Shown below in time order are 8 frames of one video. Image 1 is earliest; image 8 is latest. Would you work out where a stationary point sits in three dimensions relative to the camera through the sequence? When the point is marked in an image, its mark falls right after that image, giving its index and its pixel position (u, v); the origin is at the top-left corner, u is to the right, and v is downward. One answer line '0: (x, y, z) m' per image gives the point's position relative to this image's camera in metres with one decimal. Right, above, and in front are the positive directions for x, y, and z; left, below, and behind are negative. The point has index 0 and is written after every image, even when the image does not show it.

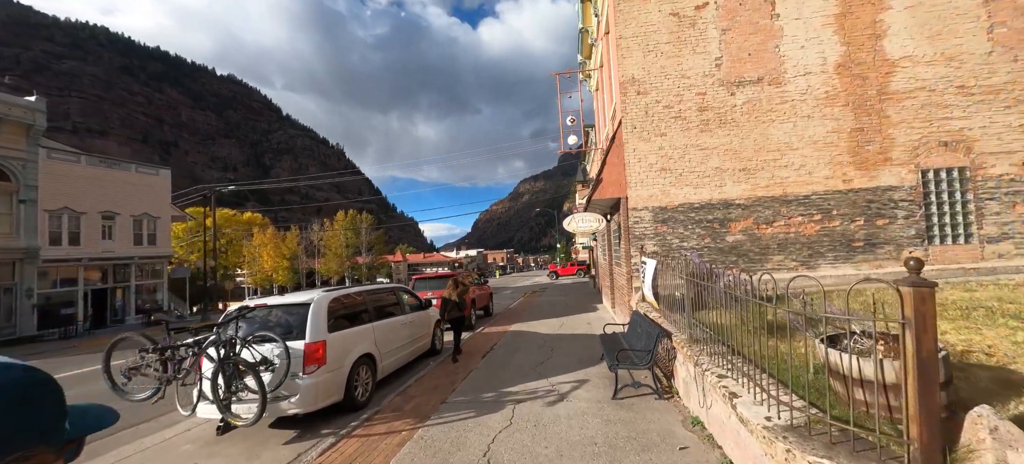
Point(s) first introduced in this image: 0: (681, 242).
0: (+3.5, -0.2, +8.8) m
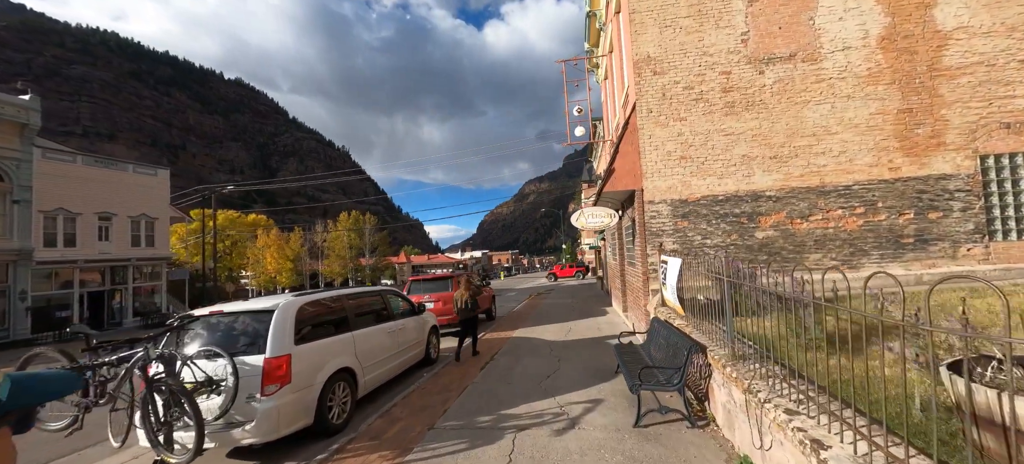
0: (+3.6, -0.2, +7.9) m
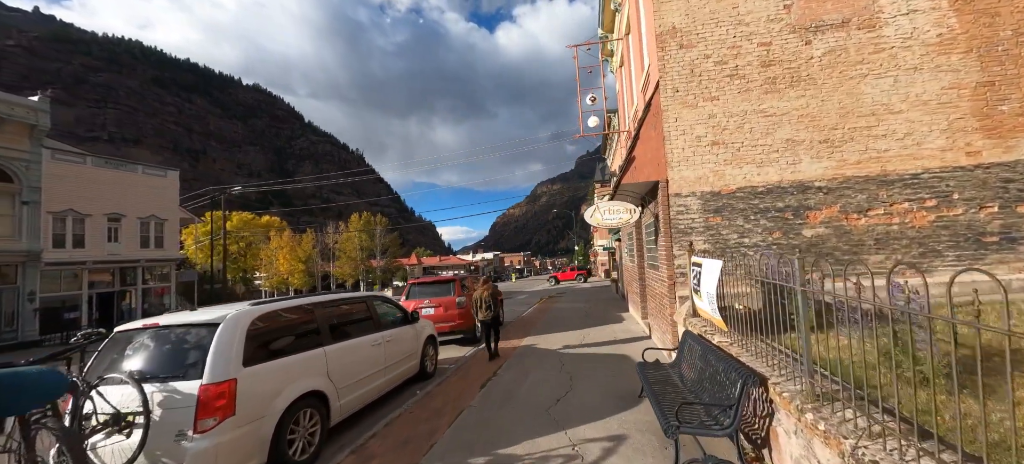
0: (+3.6, -0.1, +6.7) m
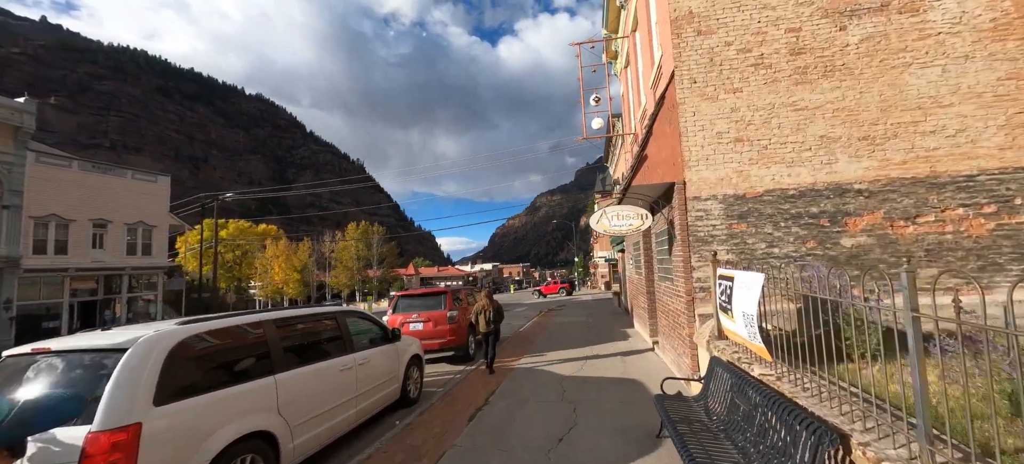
0: (+3.6, -0.2, +5.9) m
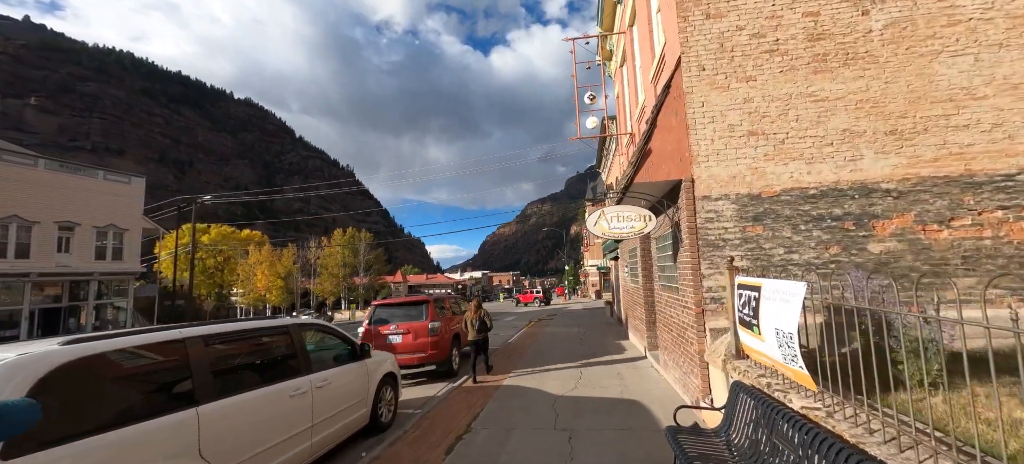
0: (+3.4, -0.3, +5.2) m
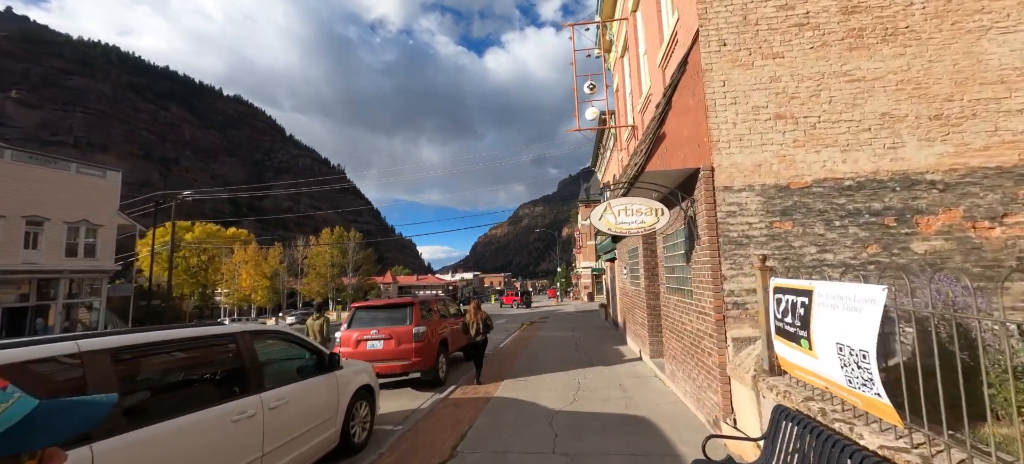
0: (+3.3, -0.2, +4.6) m
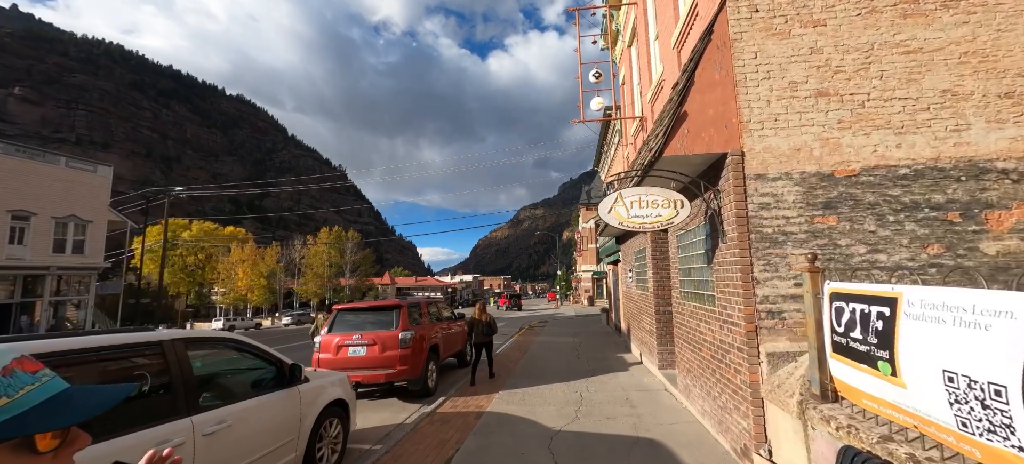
0: (+3.3, -0.2, +3.9) m
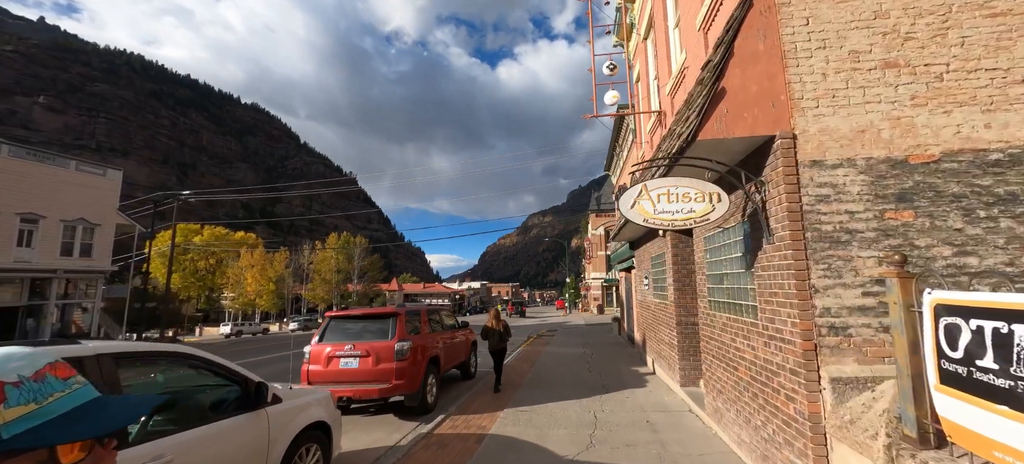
0: (+3.3, -0.2, +3.1) m
